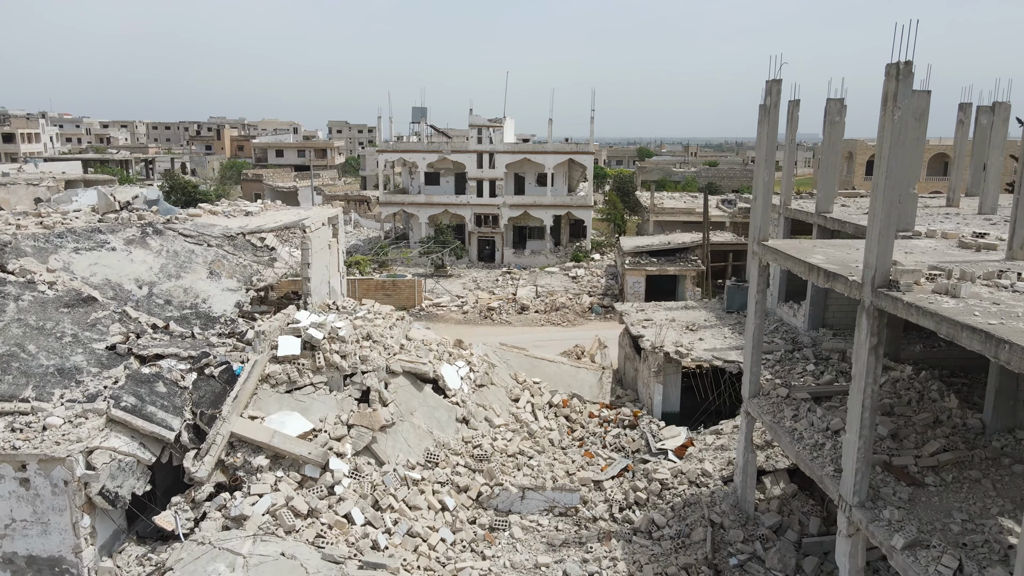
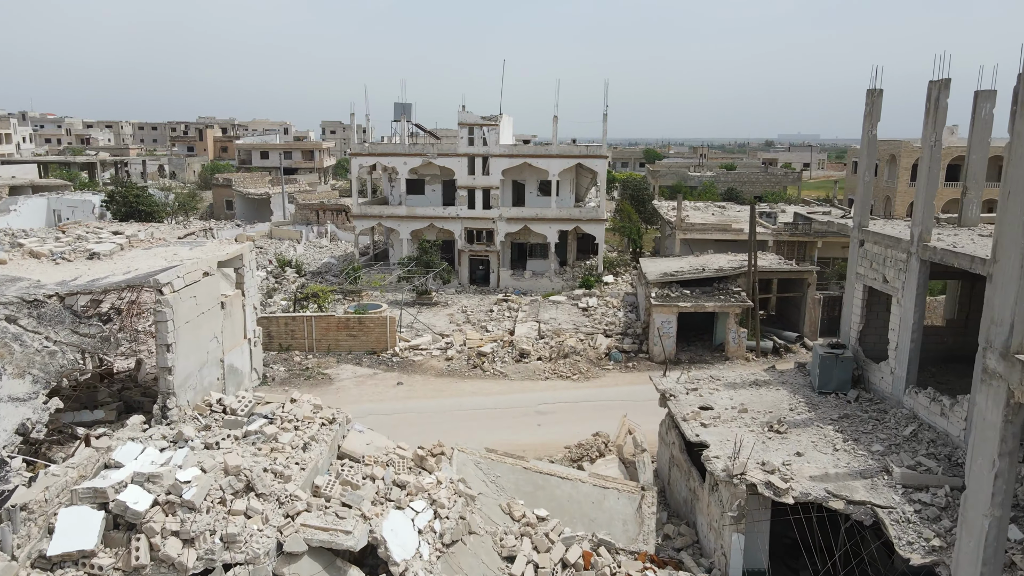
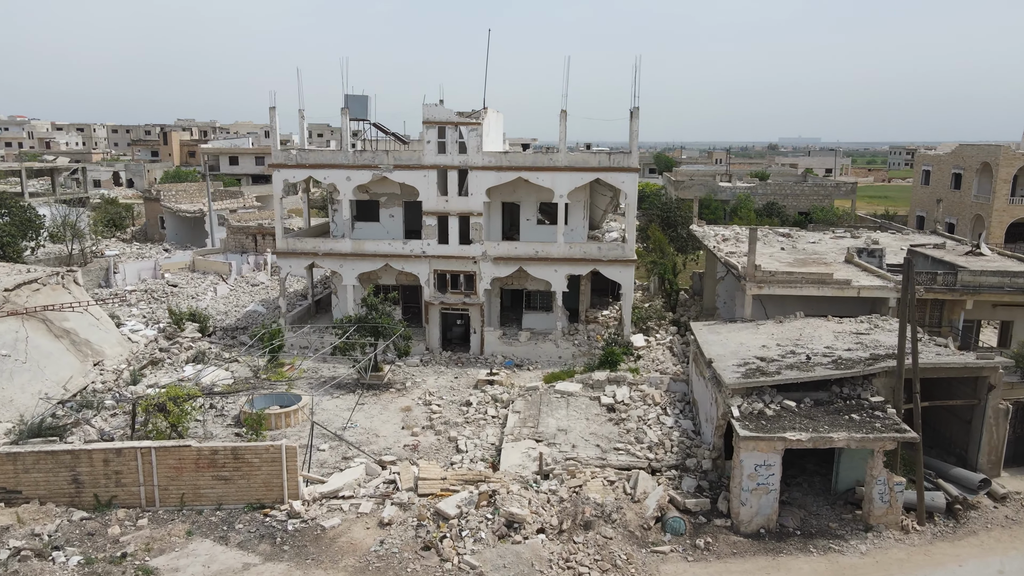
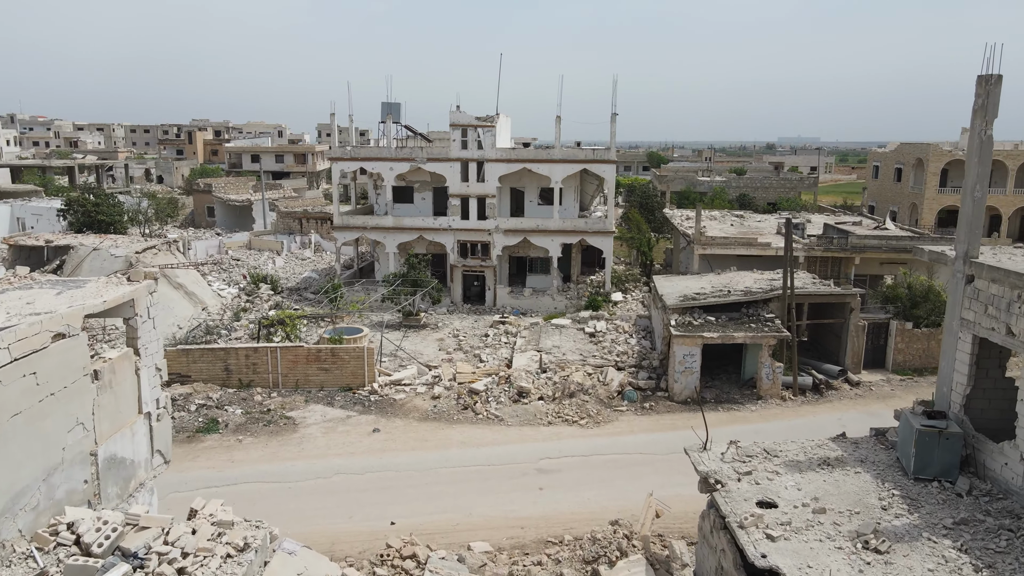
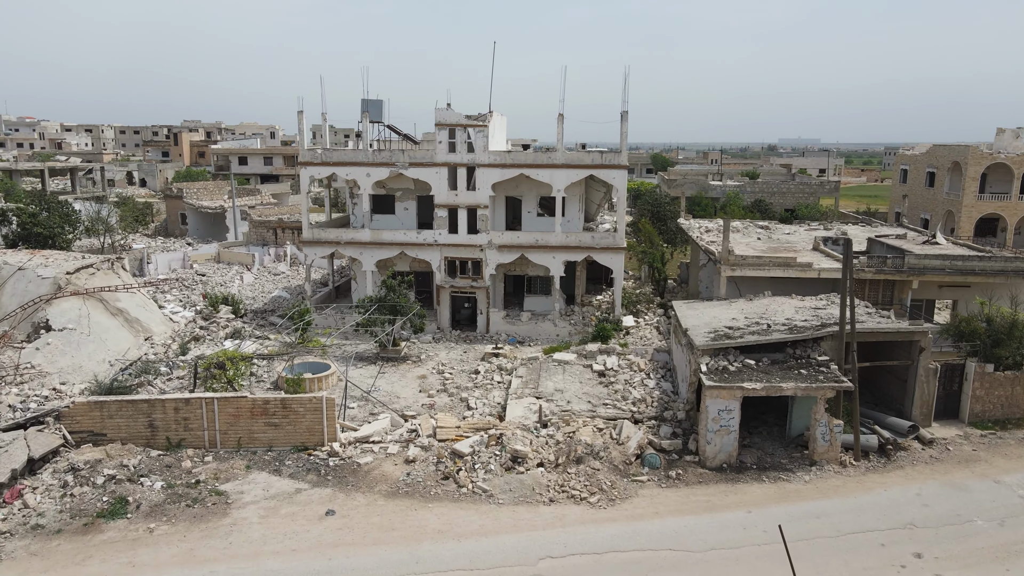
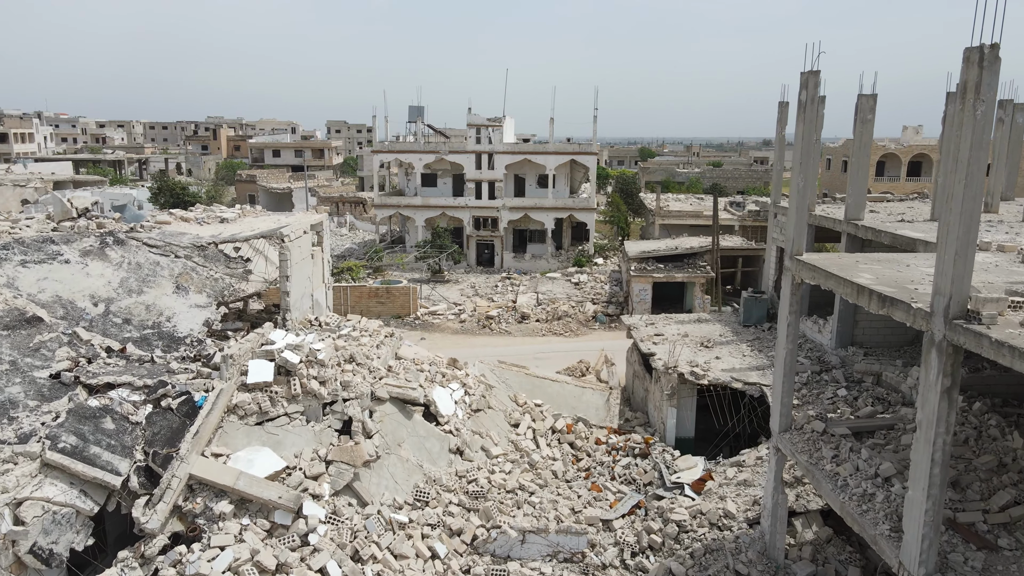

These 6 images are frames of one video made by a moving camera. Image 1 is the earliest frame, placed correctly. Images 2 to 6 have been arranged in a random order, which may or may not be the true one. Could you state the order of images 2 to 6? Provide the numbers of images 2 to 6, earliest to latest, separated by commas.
6, 2, 4, 5, 3
